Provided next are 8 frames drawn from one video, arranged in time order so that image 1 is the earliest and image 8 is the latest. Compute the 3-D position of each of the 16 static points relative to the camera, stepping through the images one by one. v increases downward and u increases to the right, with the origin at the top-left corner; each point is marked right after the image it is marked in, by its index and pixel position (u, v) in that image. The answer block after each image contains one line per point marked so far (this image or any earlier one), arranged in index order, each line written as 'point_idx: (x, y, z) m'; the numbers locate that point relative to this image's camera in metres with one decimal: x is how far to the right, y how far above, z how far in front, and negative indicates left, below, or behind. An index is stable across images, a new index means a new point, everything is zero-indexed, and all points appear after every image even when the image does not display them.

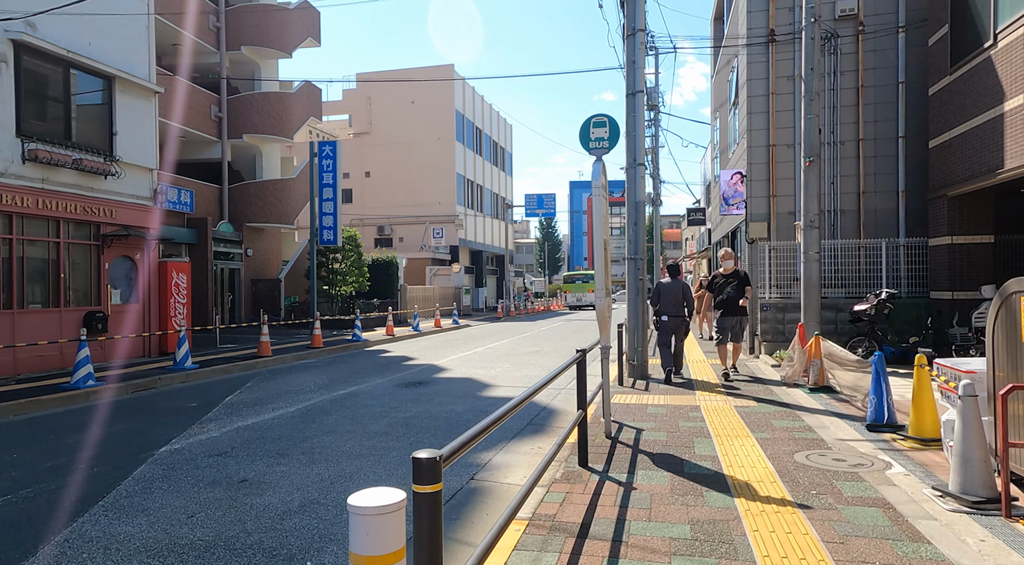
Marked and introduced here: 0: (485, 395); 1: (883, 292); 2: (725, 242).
0: (-0.4, -1.6, +9.6) m
1: (+6.0, -0.1, +10.8) m
2: (+6.1, +1.2, +19.4) m
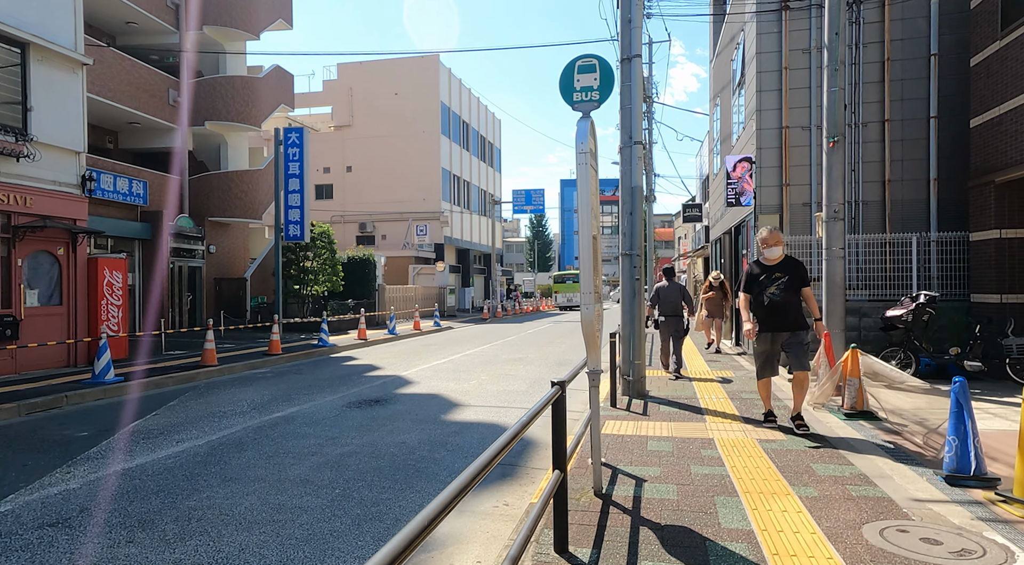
0: (-0.7, -1.6, +7.9) m
1: (+5.6, -0.2, +9.2) m
2: (+5.6, +1.2, +17.8) m
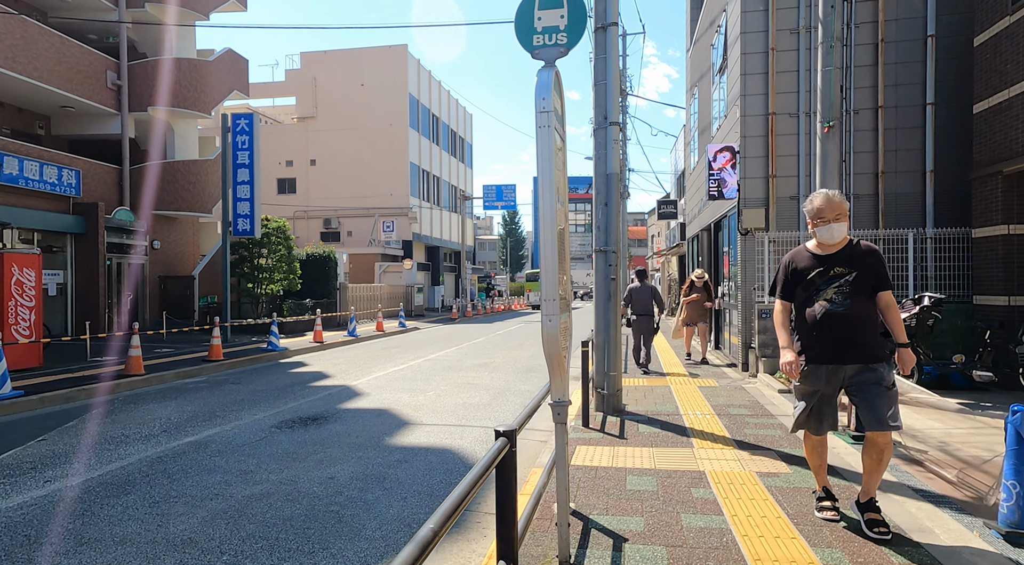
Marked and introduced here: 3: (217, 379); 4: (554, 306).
0: (-1.2, -1.6, +6.7) m
1: (+5.1, -0.2, +8.3) m
2: (+4.8, +1.2, +16.9) m
3: (-5.0, -1.7, +11.6) m
4: (+0.2, -0.1, +3.4) m
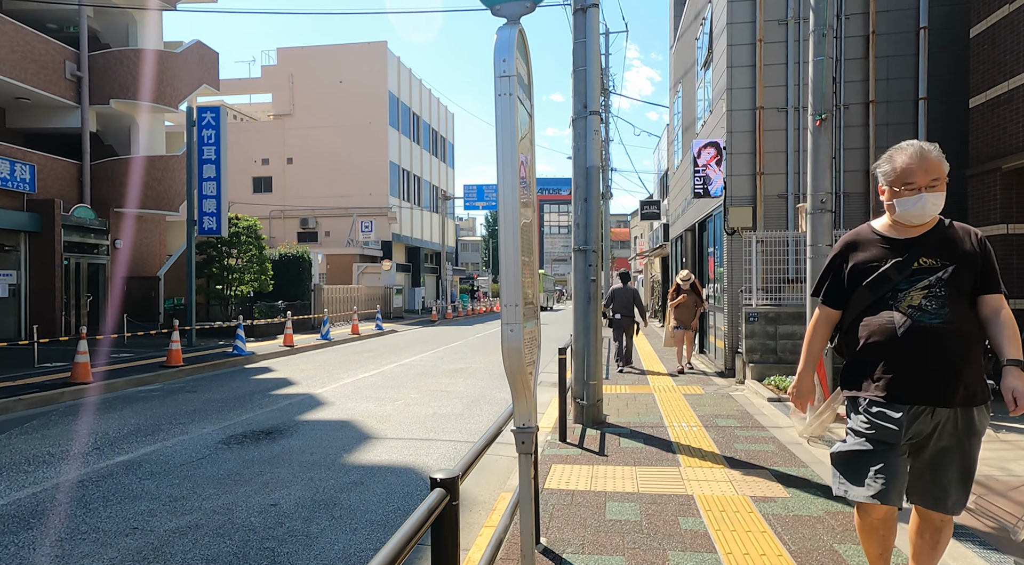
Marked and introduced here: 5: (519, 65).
0: (-1.4, -1.6, +6.1) m
1: (+4.8, -0.2, +7.8) m
2: (+4.3, +1.1, +16.4) m
3: (-5.4, -1.7, +10.8) m
4: (0.0, -0.1, +2.8) m
5: (0.0, +0.9, +2.9) m
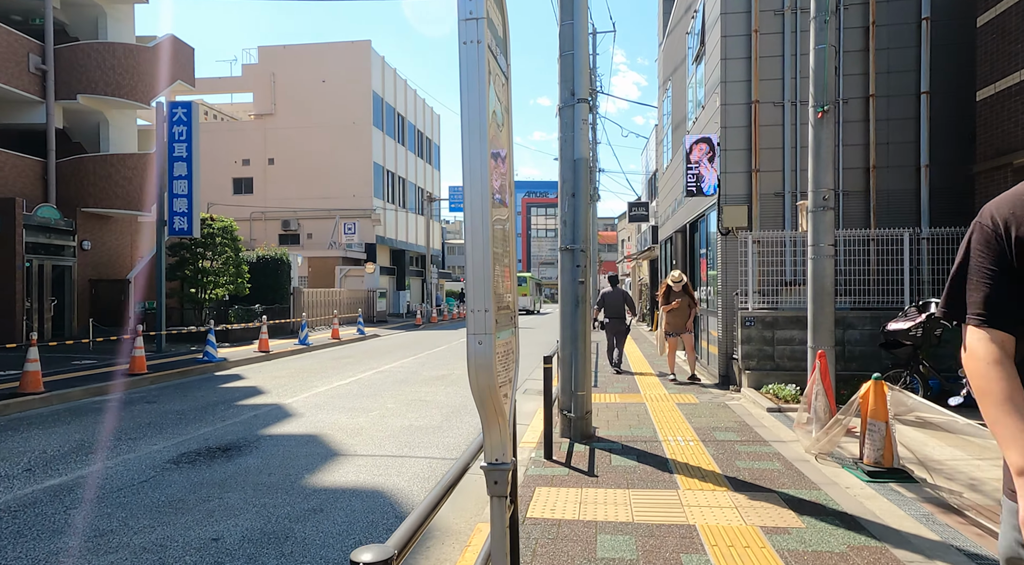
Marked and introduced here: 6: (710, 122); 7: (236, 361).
0: (-1.6, -1.6, +5.5) m
1: (+4.6, -0.2, +7.3) m
2: (+3.9, +1.1, +15.9) m
3: (-5.7, -1.7, +10.1) m
4: (-0.1, -0.1, +2.2) m
5: (-0.1, +0.9, +2.3) m
6: (+3.3, +2.7, +11.2) m
7: (-6.0, -1.7, +14.7) m
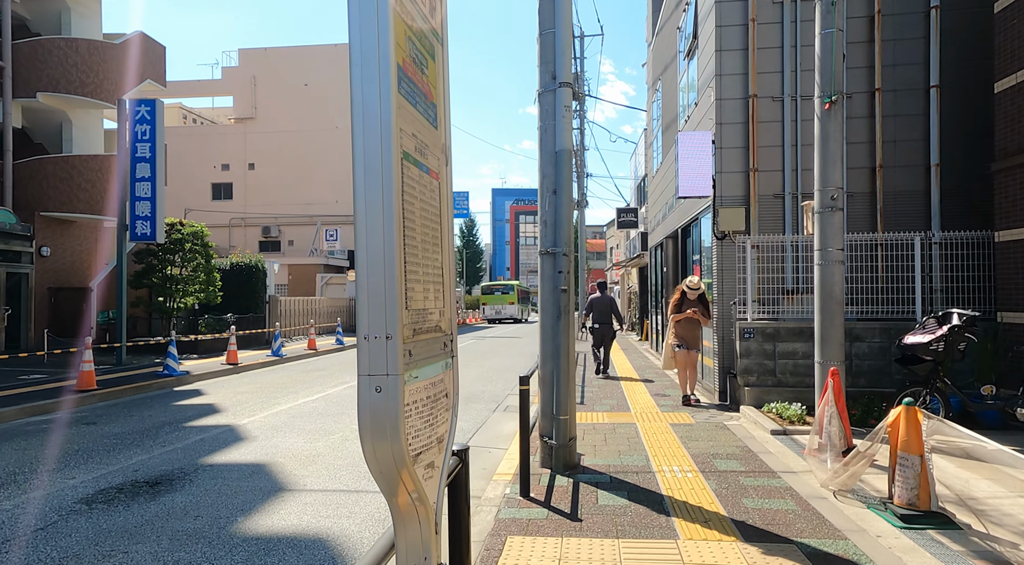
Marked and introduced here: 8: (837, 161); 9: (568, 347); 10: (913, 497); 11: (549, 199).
0: (-1.8, -1.7, +4.6) m
1: (+4.4, -0.3, +6.6) m
2: (+3.5, +0.9, +15.2) m
3: (-6.0, -1.8, +9.2) m
4: (-0.2, -0.1, +1.4) m
5: (-0.2, +0.9, +1.5) m
6: (+3.0, +2.5, +10.4) m
7: (-6.4, -1.9, +13.7) m
8: (+3.5, +1.3, +7.2) m
9: (+0.5, -0.6, +6.0) m
10: (+2.6, -1.4, +4.4) m
11: (+0.3, +0.7, +6.1) m
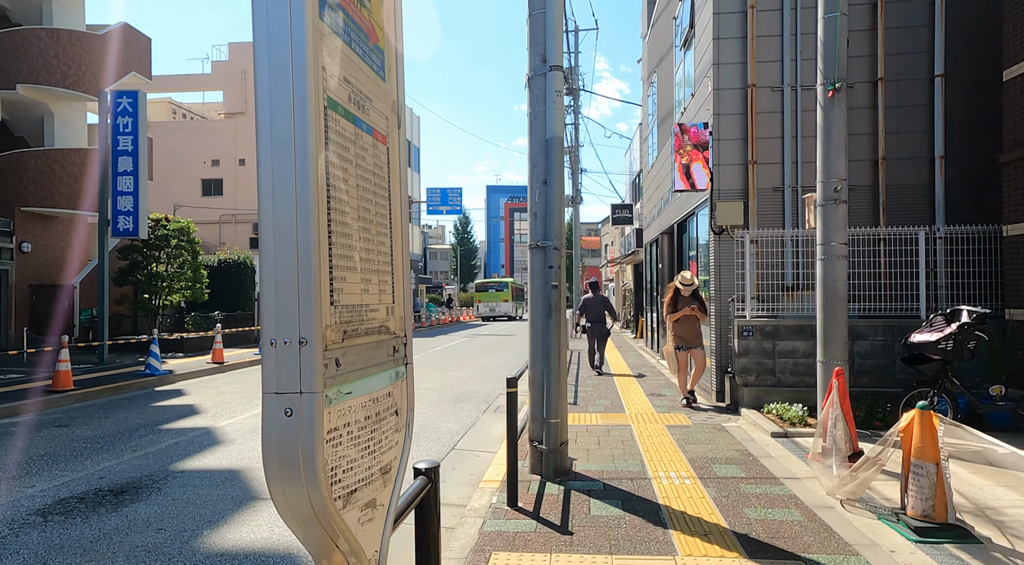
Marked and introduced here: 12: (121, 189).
0: (-1.9, -1.7, +4.3) m
1: (+4.2, -0.3, +6.3) m
2: (+3.4, +1.0, +14.9) m
3: (-6.1, -1.8, +8.8) m
4: (-0.3, -0.1, +1.1) m
5: (-0.3, +0.9, +1.2) m
6: (+2.8, +2.6, +10.1) m
7: (-6.5, -1.8, +13.4) m
8: (+3.4, +1.3, +6.9) m
9: (+0.4, -0.5, +5.7) m
10: (+2.5, -1.4, +4.1) m
11: (+0.2, +0.8, +5.7) m
12: (-8.8, +2.1, +15.3) m
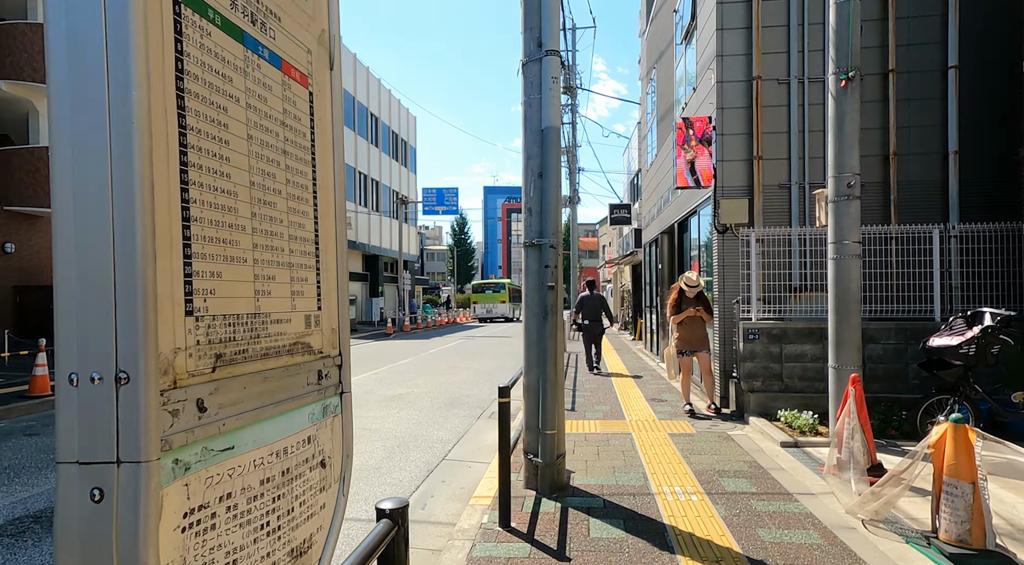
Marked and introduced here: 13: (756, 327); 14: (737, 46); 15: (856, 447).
0: (-2.0, -1.7, +3.9) m
1: (+4.2, -0.3, +5.9) m
2: (+3.3, +0.9, +14.5) m
3: (-6.2, -1.8, +8.4) m
4: (-0.4, -0.1, +0.7) m
5: (-0.3, +0.9, +0.8) m
6: (+2.8, +2.6, +9.8) m
7: (-6.6, -1.8, +13.0) m
8: (+3.3, +1.3, +6.6) m
9: (+0.3, -0.5, +5.3) m
10: (+2.5, -1.4, +3.7) m
11: (+0.2, +0.8, +5.3) m
12: (-8.9, +2.1, +14.9) m
13: (+2.9, -0.5, +7.9) m
14: (+3.0, +3.1, +8.9) m
15: (+2.6, -1.2, +5.1) m
